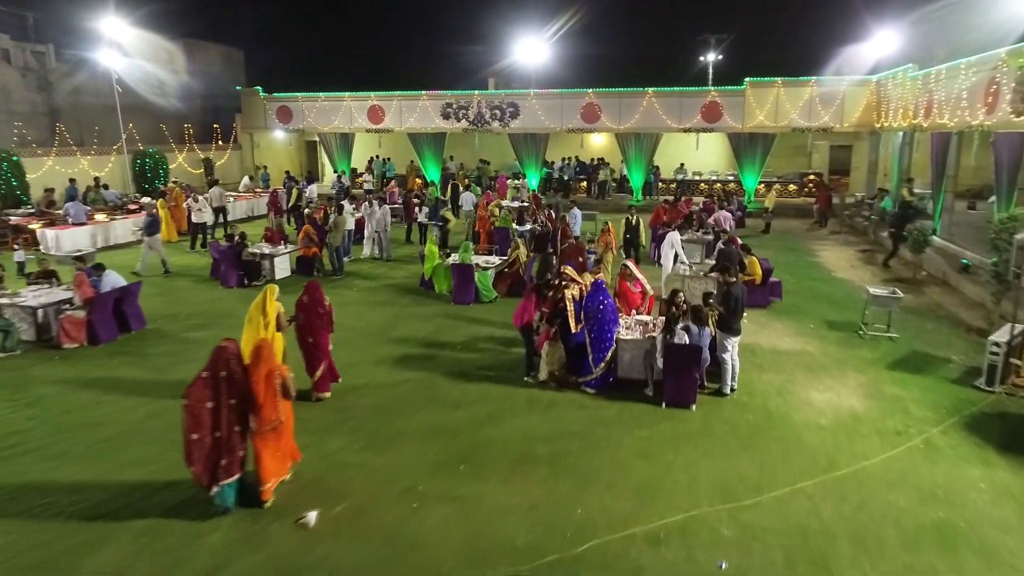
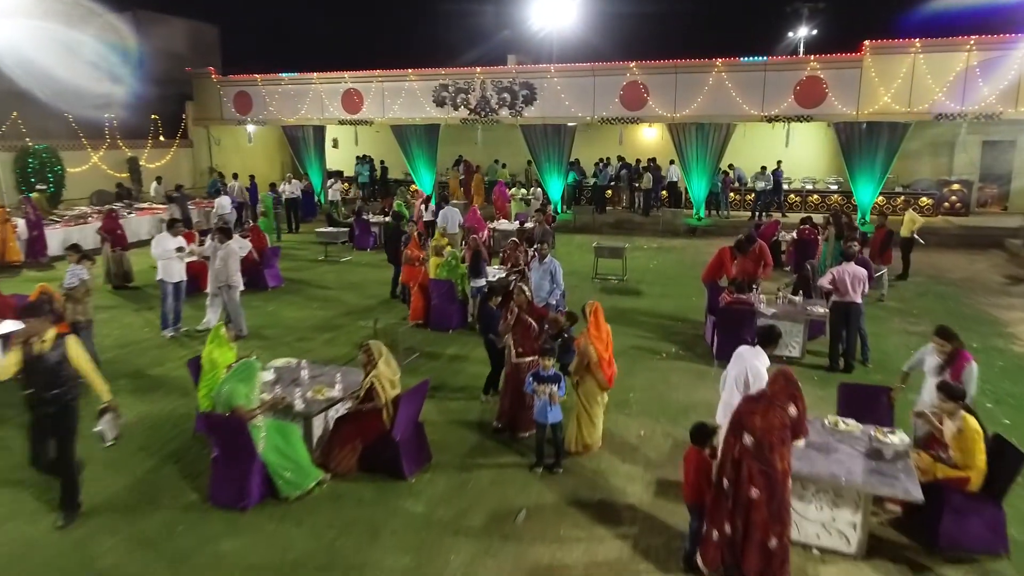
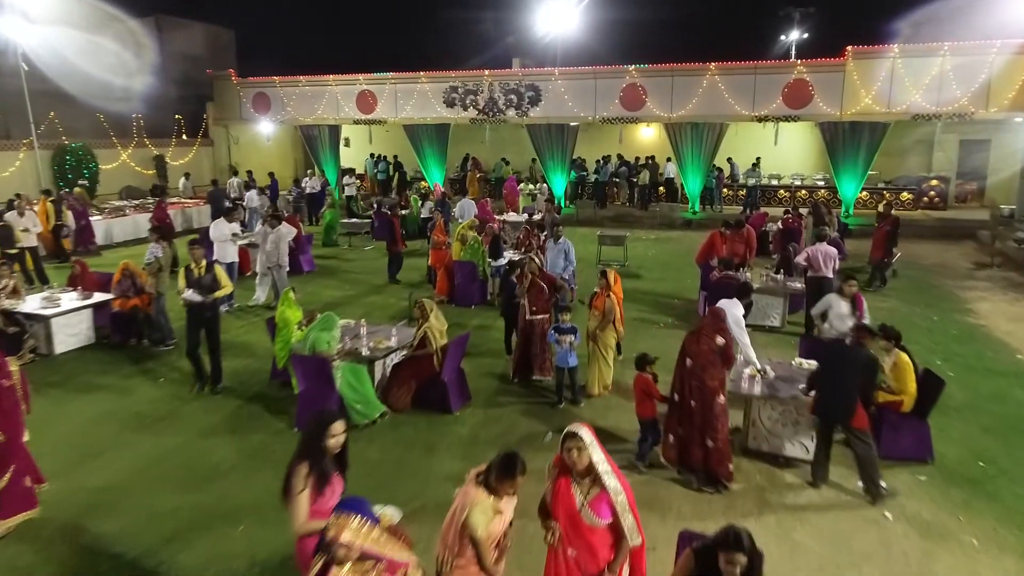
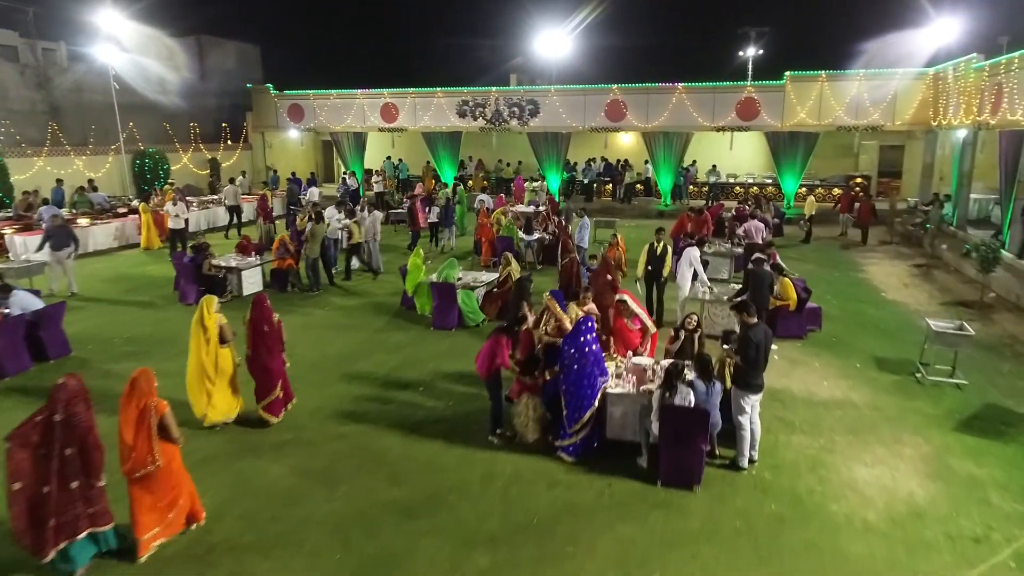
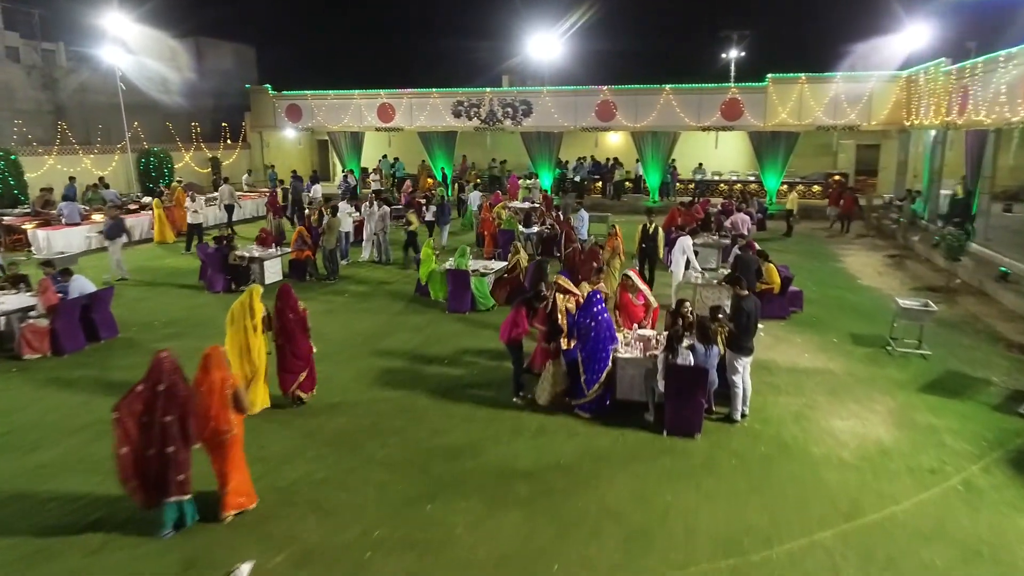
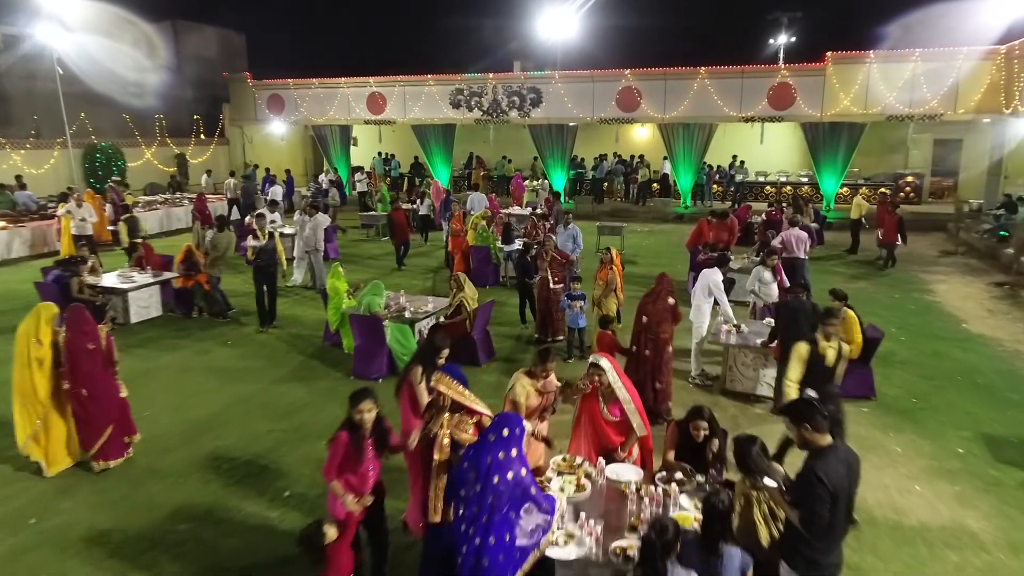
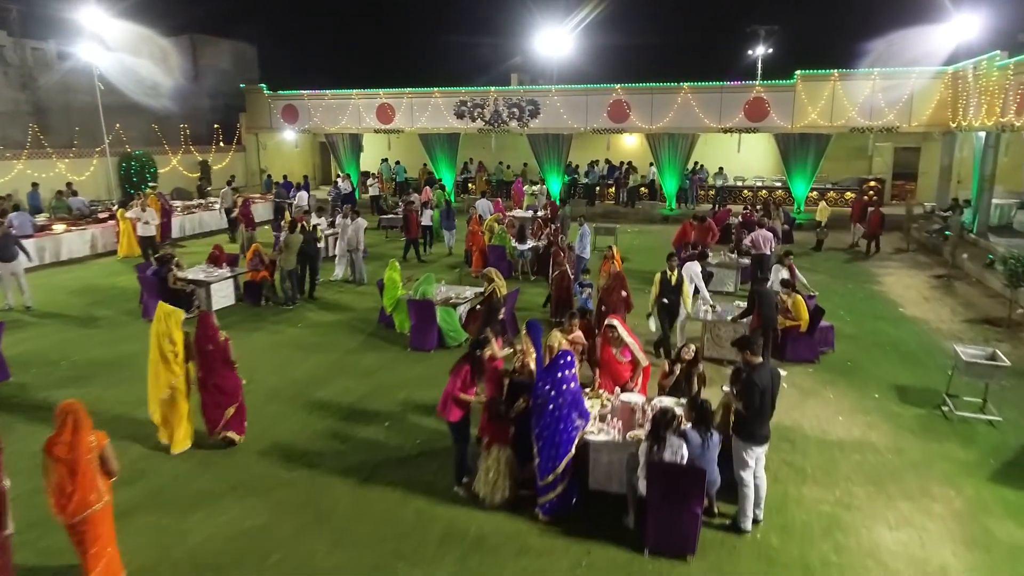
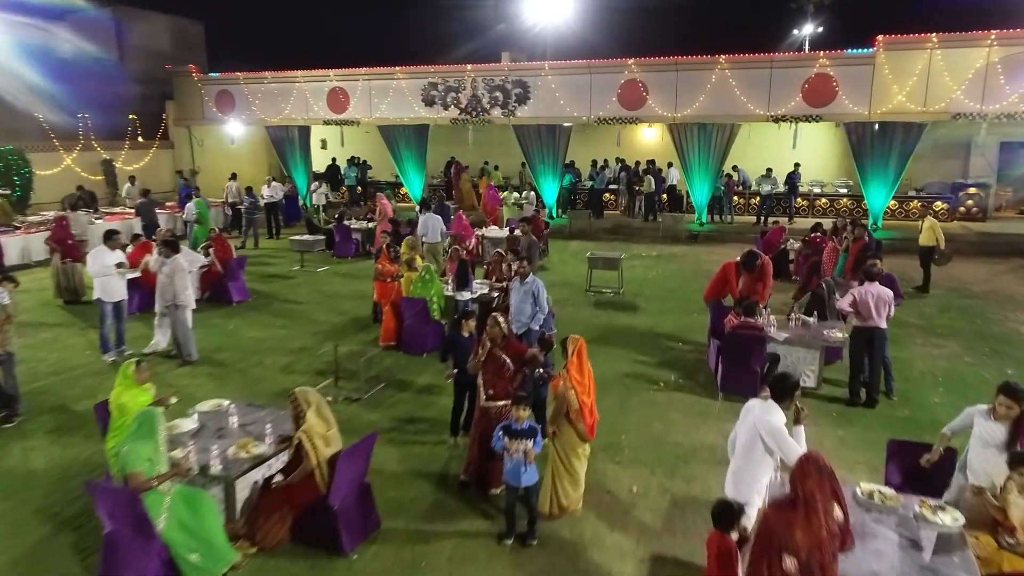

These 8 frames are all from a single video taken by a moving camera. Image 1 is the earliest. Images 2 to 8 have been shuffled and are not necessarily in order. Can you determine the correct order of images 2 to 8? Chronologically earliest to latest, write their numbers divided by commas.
5, 4, 7, 6, 3, 2, 8
